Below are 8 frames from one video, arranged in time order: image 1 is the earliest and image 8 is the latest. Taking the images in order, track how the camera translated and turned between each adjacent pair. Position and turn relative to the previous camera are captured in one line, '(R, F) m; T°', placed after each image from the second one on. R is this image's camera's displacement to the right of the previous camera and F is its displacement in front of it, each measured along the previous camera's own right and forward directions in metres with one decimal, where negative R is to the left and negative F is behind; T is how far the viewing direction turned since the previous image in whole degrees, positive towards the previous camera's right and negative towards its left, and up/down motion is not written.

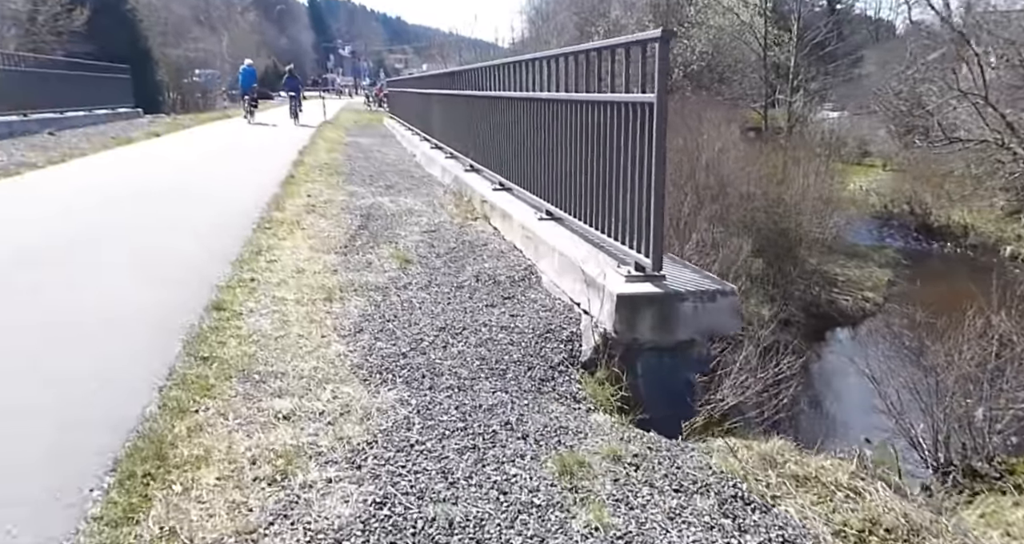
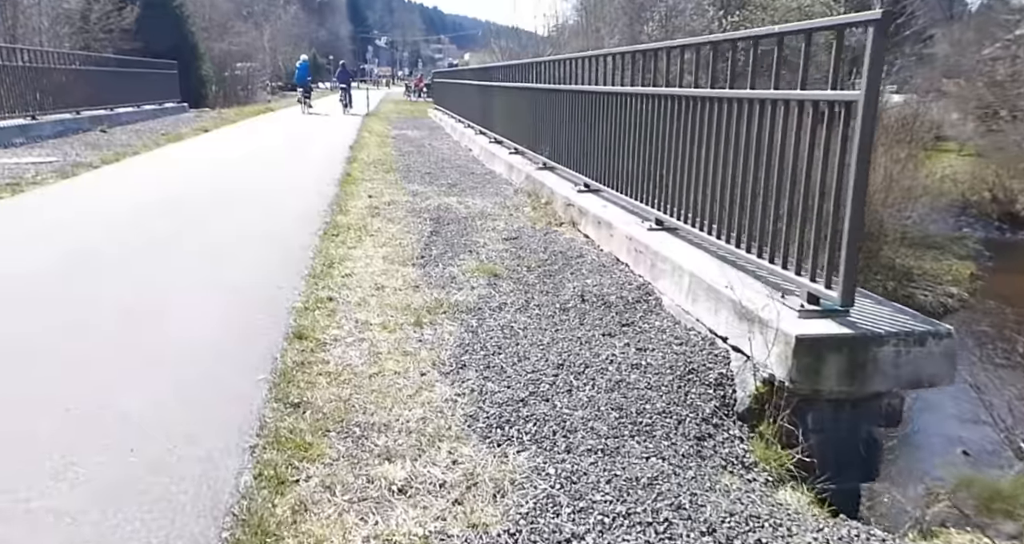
(-0.3, +0.5) m; -3°
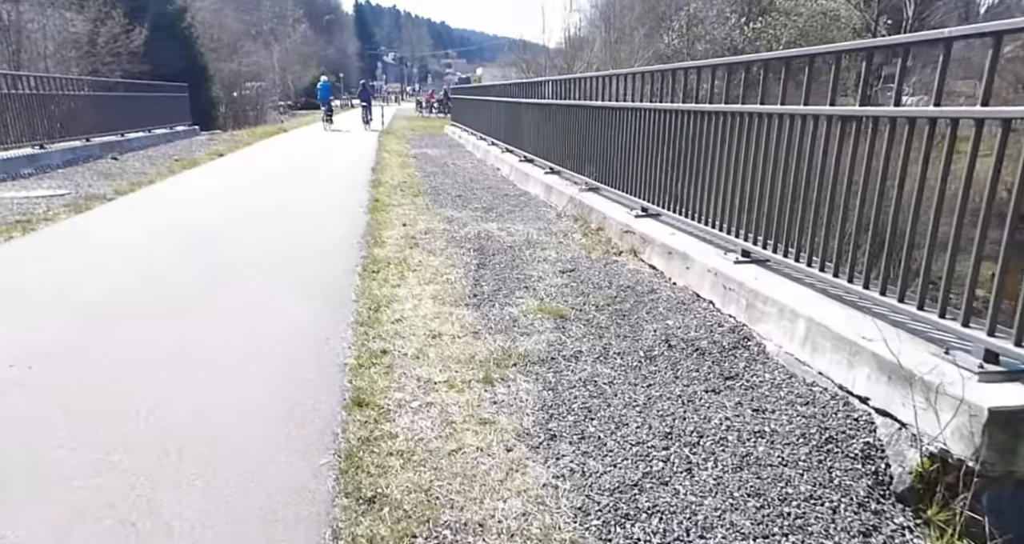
(-0.2, +0.4) m; -1°
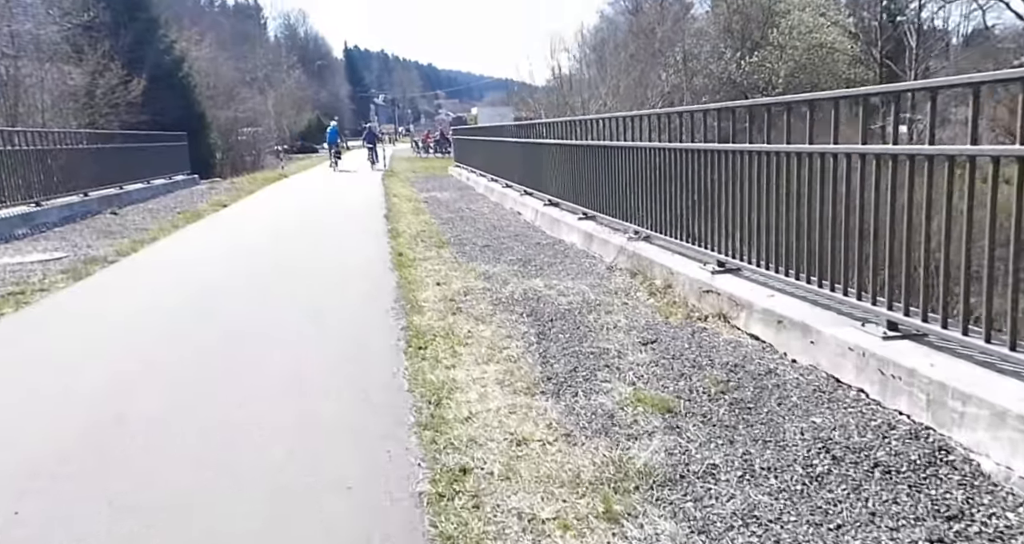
(-0.4, +0.9) m; 0°
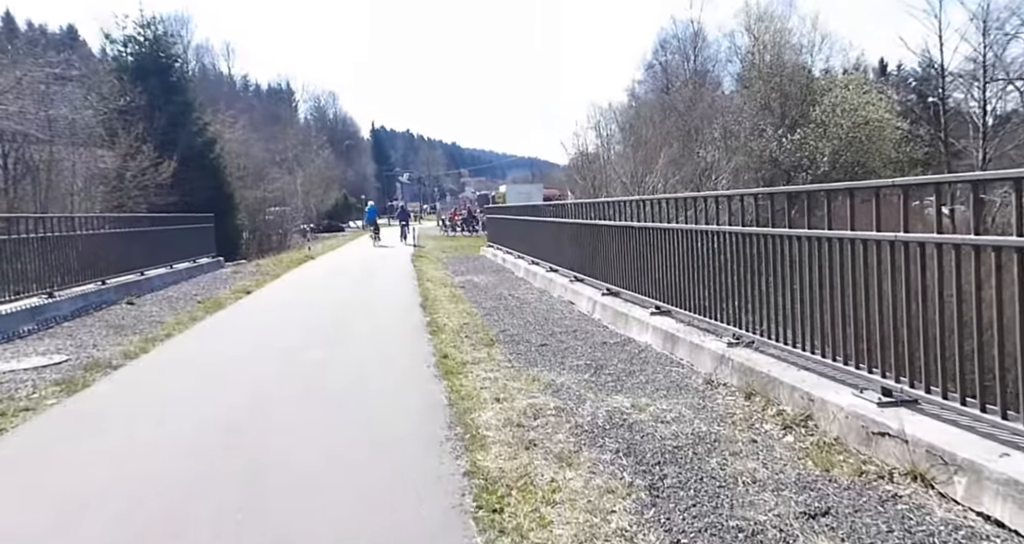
(-0.4, +1.3) m; -2°
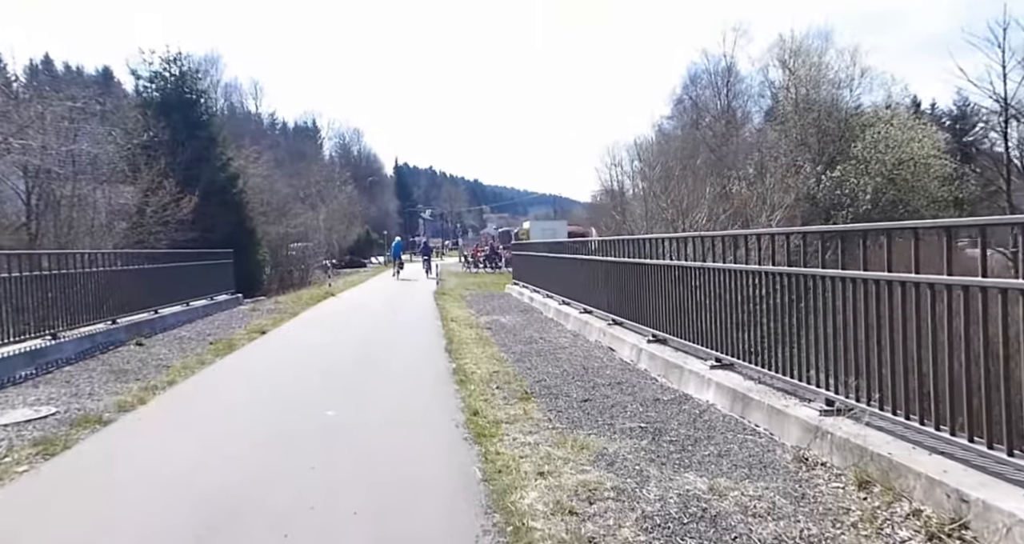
(-0.2, +1.0) m; -1°
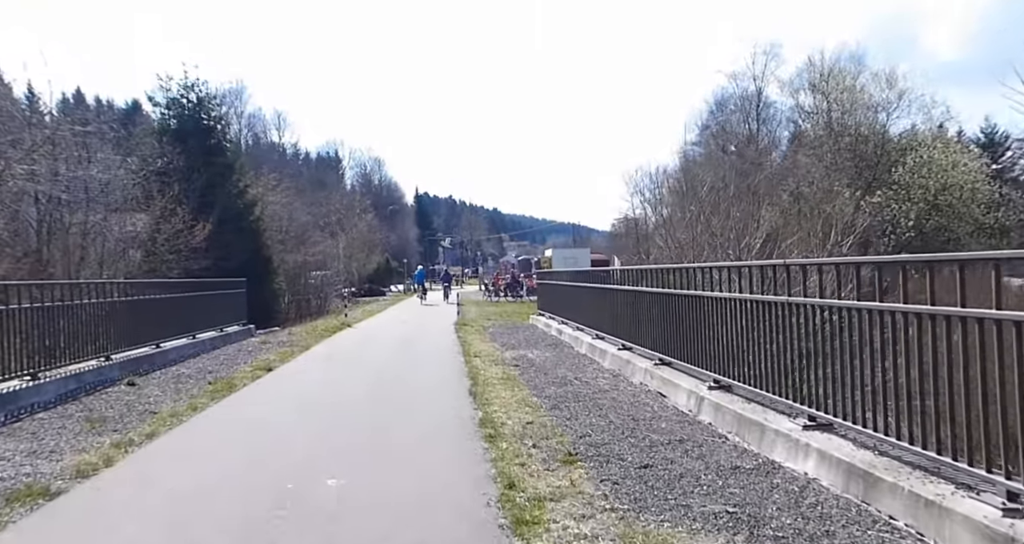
(-0.2, +1.4) m; -1°
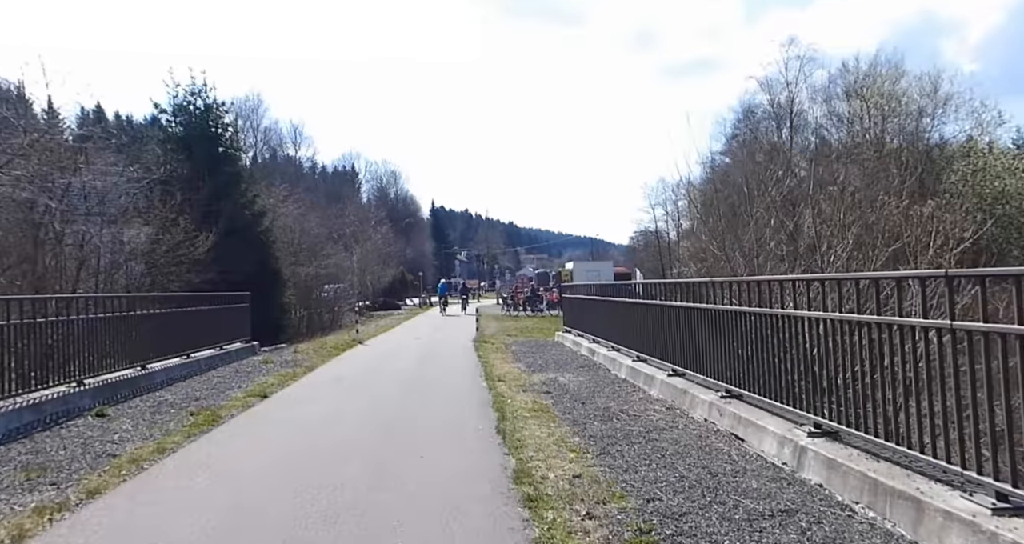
(-0.2, +1.9) m; -1°
